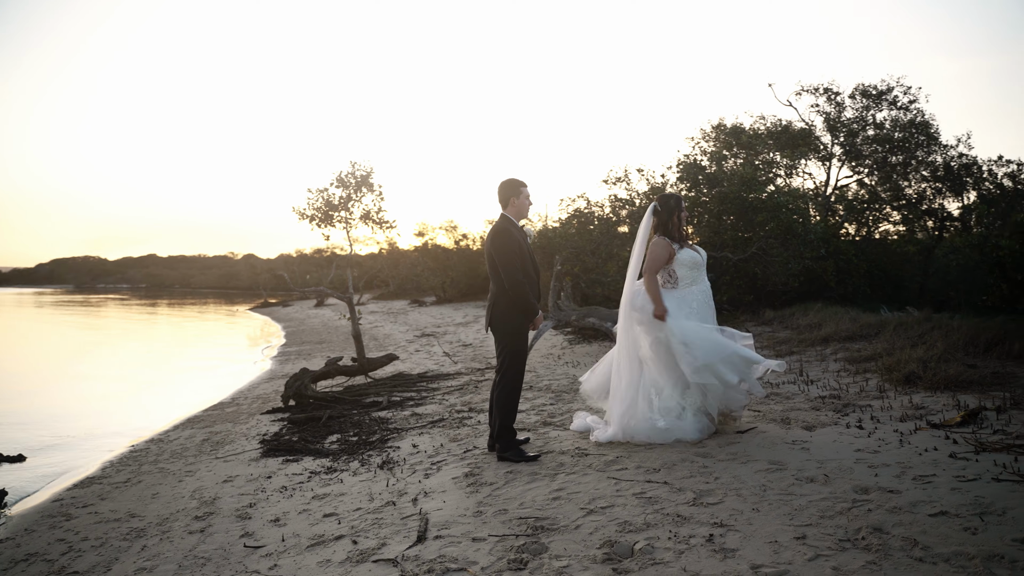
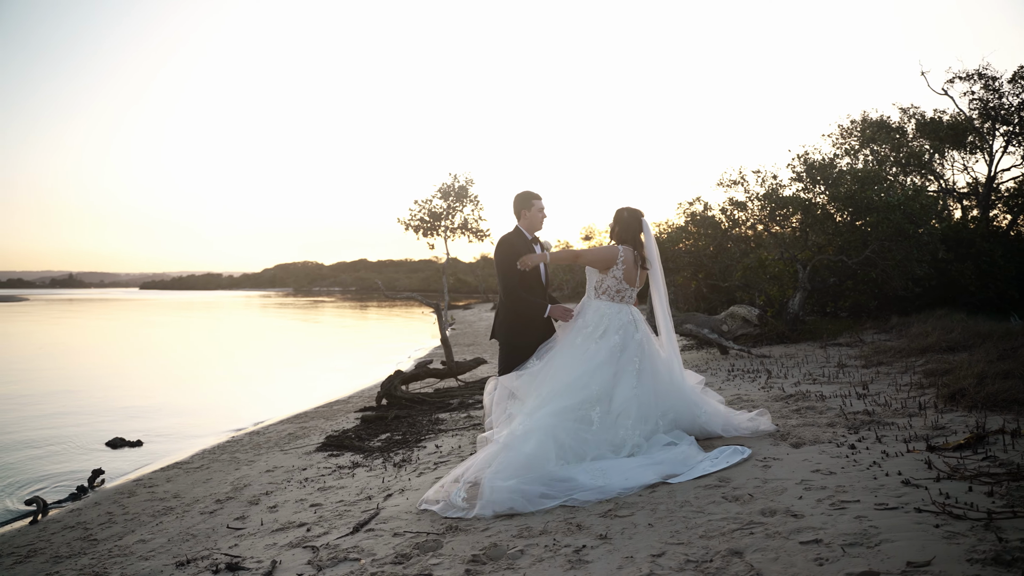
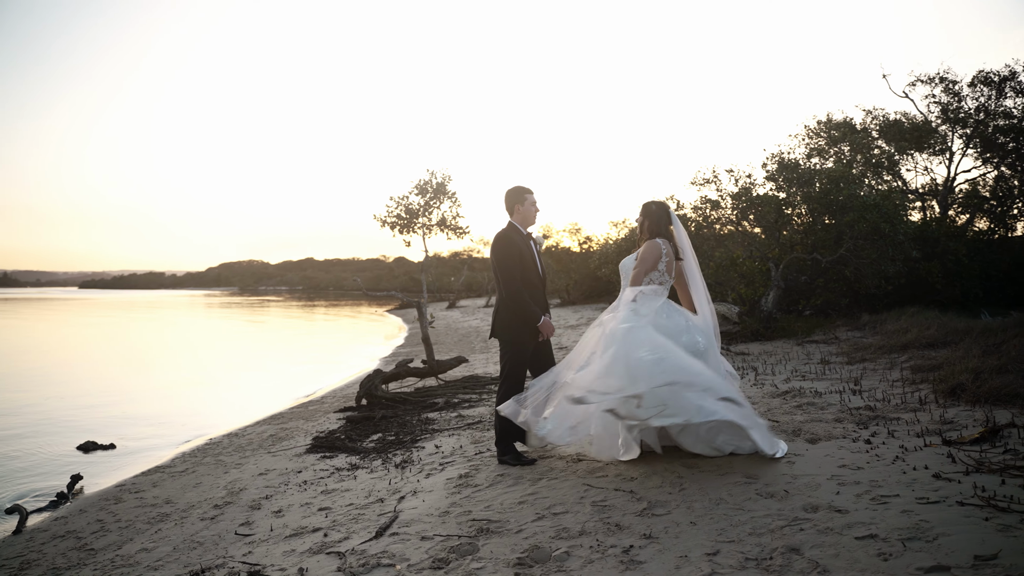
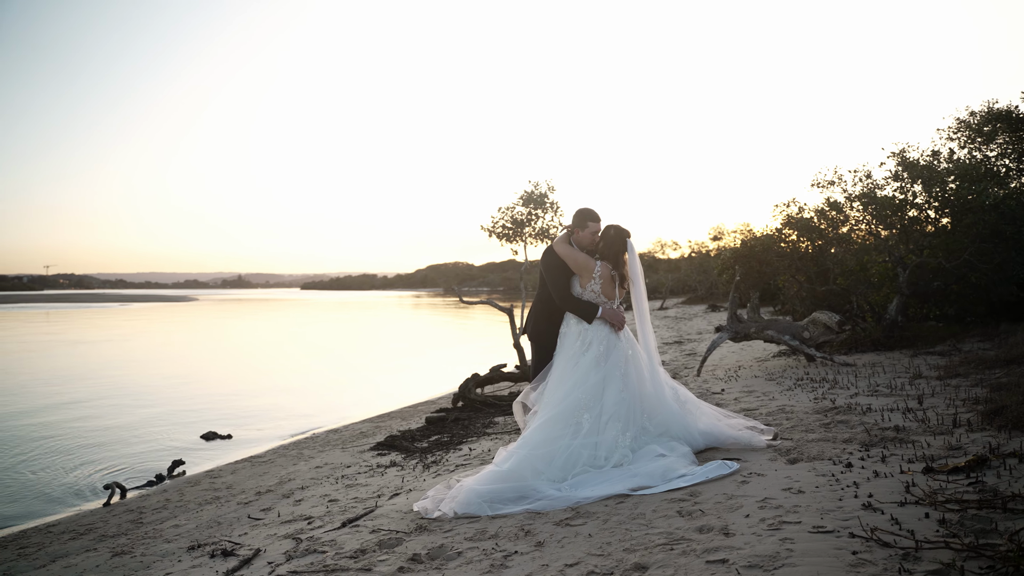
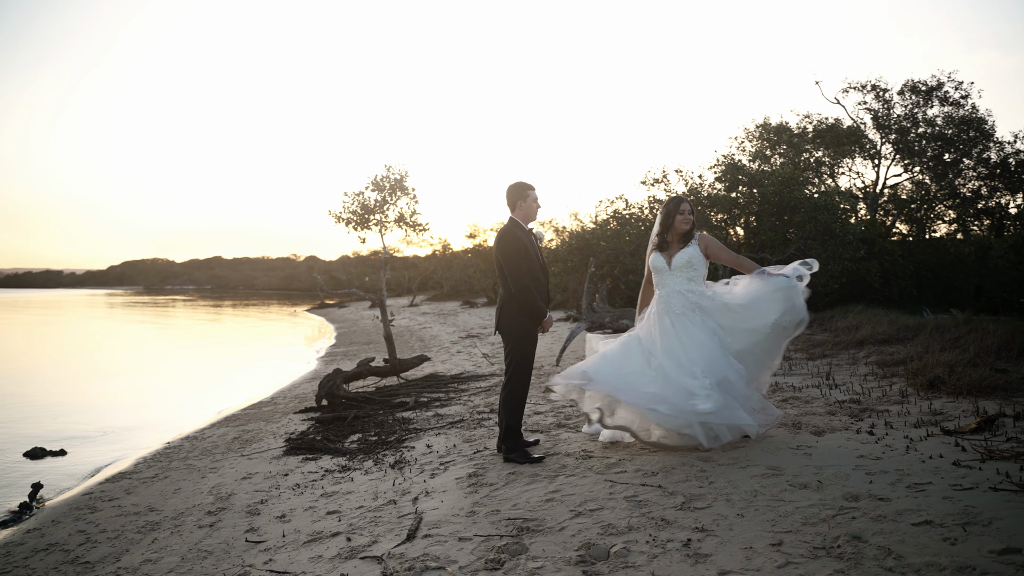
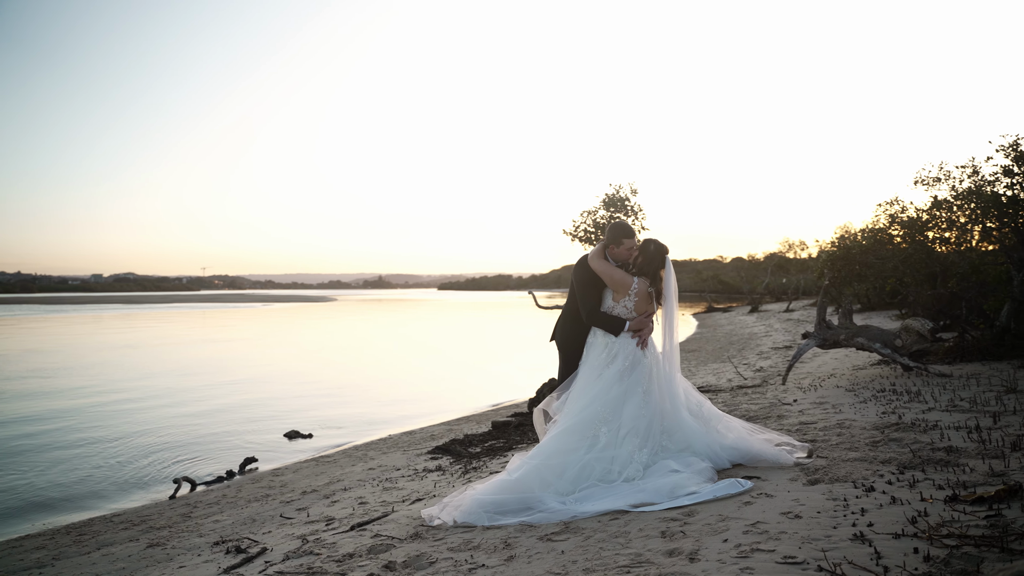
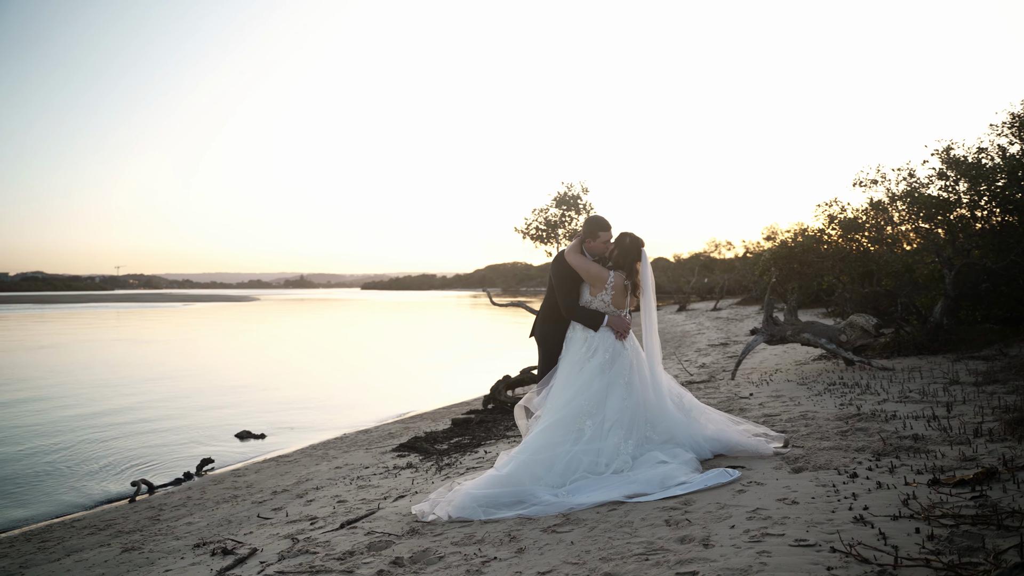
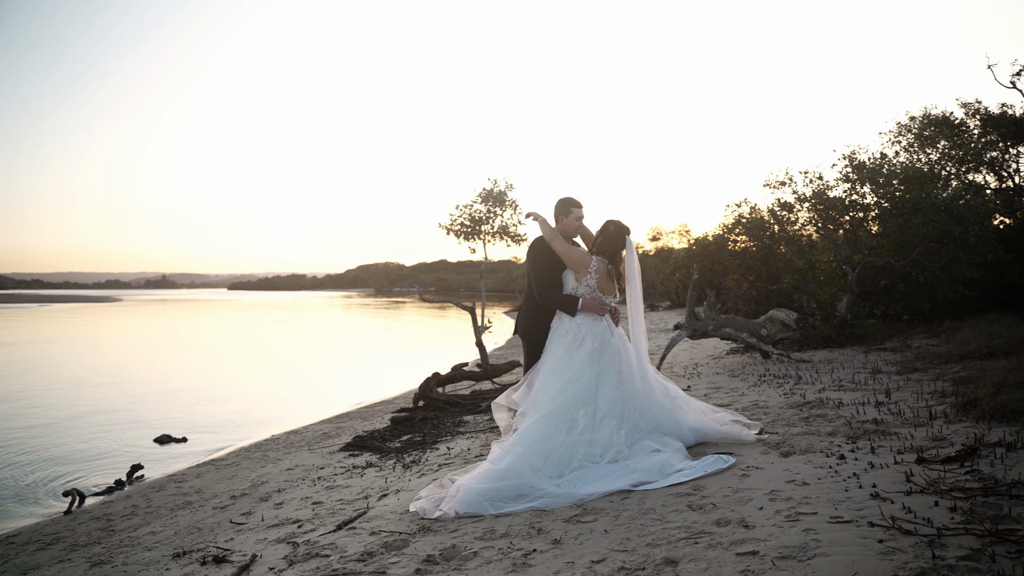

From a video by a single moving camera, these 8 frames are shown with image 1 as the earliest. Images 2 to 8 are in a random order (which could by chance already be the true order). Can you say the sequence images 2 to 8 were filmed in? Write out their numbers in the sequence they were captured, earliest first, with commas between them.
5, 3, 2, 8, 4, 7, 6
